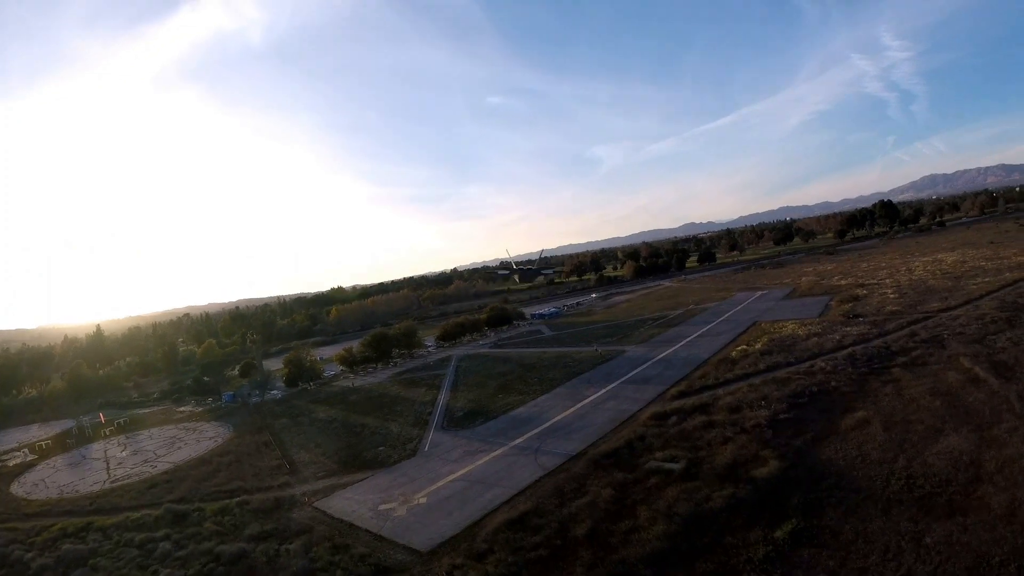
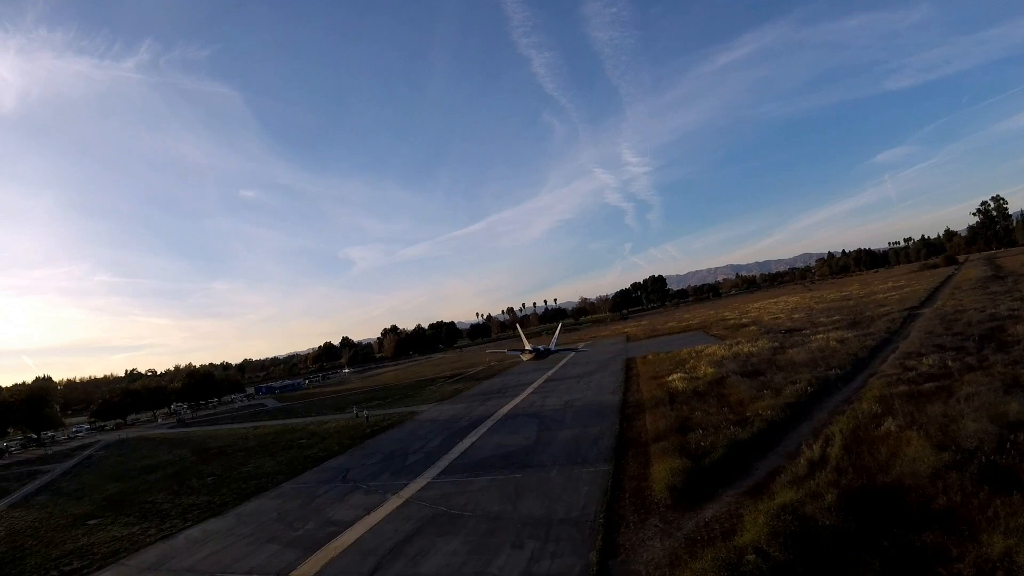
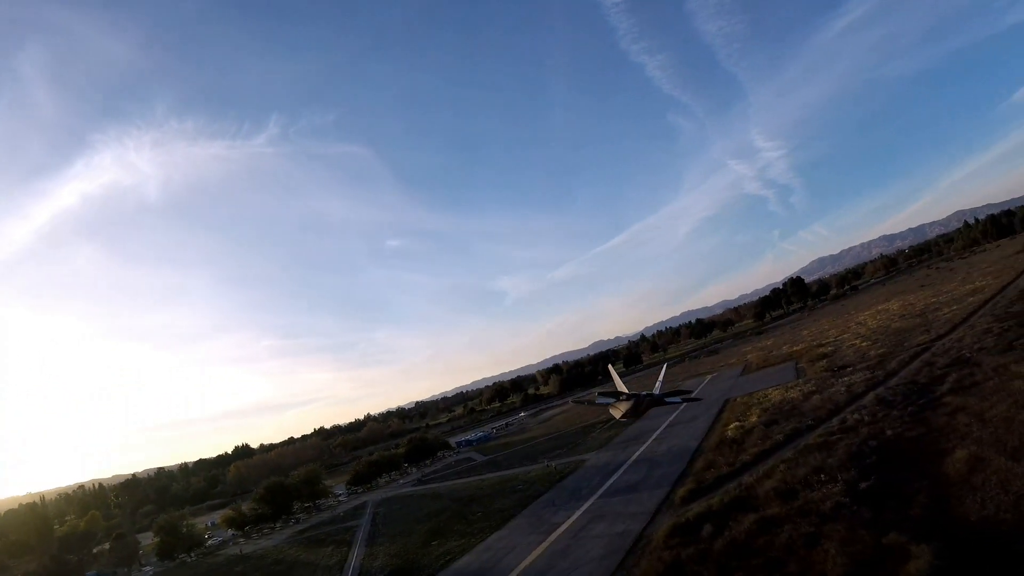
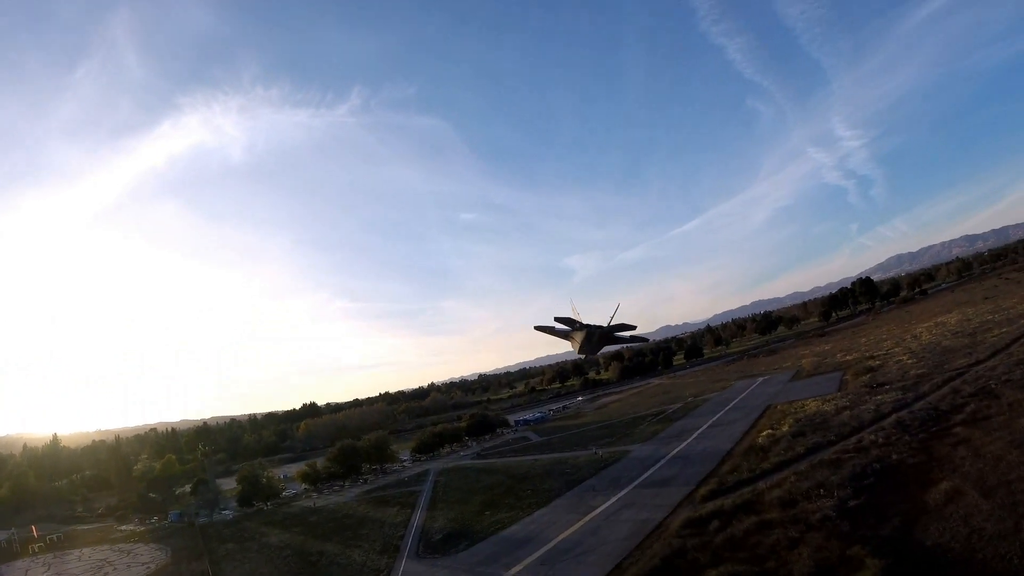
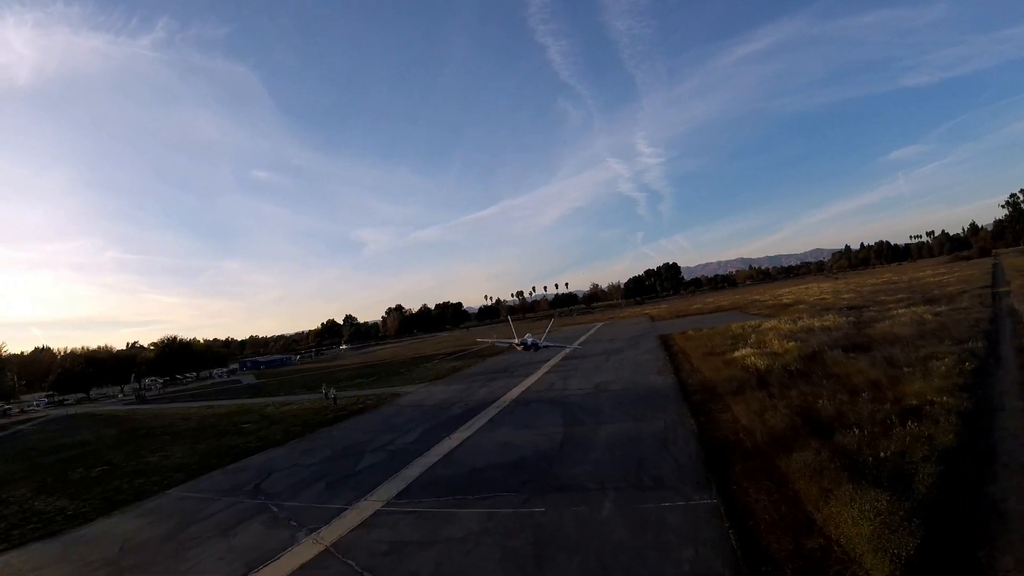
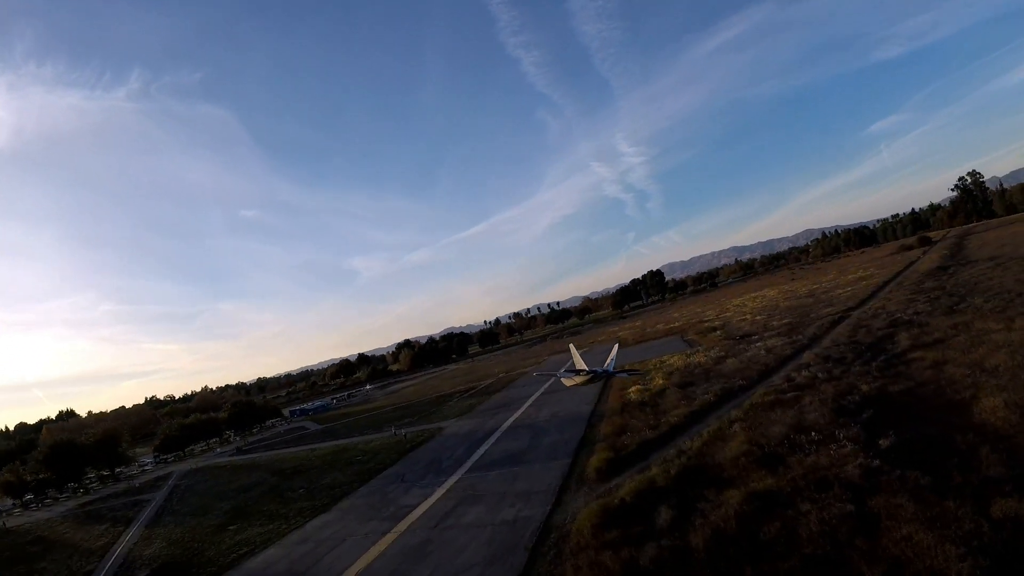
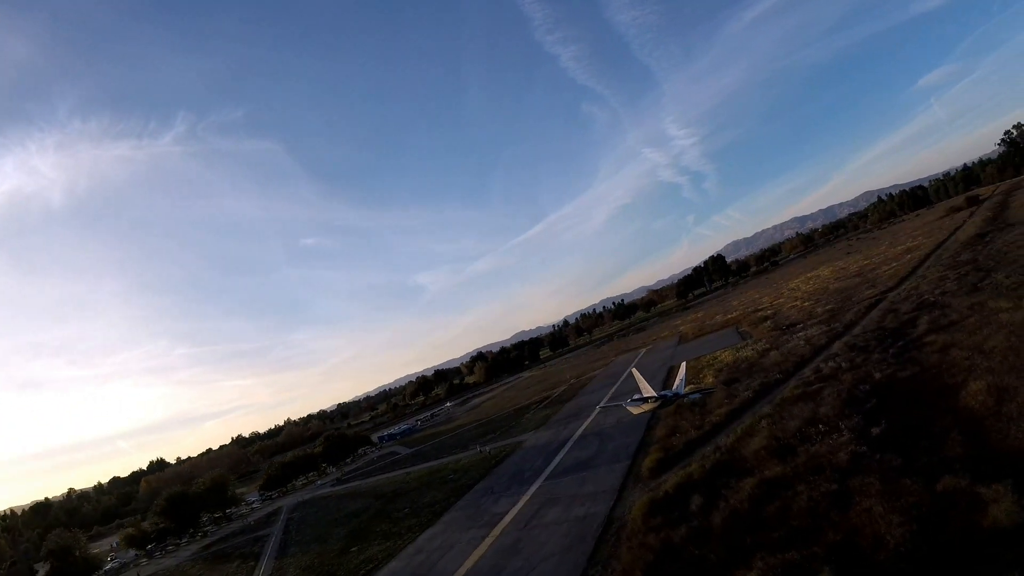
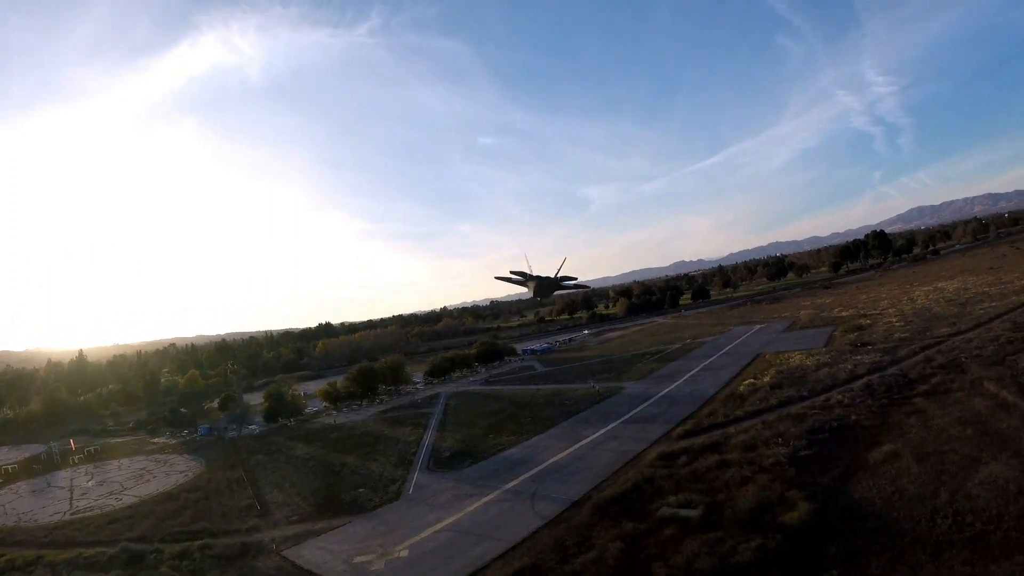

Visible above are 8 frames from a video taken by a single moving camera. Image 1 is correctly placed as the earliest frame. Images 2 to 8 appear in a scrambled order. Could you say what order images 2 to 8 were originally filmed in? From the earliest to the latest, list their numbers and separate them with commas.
8, 4, 3, 7, 6, 2, 5
